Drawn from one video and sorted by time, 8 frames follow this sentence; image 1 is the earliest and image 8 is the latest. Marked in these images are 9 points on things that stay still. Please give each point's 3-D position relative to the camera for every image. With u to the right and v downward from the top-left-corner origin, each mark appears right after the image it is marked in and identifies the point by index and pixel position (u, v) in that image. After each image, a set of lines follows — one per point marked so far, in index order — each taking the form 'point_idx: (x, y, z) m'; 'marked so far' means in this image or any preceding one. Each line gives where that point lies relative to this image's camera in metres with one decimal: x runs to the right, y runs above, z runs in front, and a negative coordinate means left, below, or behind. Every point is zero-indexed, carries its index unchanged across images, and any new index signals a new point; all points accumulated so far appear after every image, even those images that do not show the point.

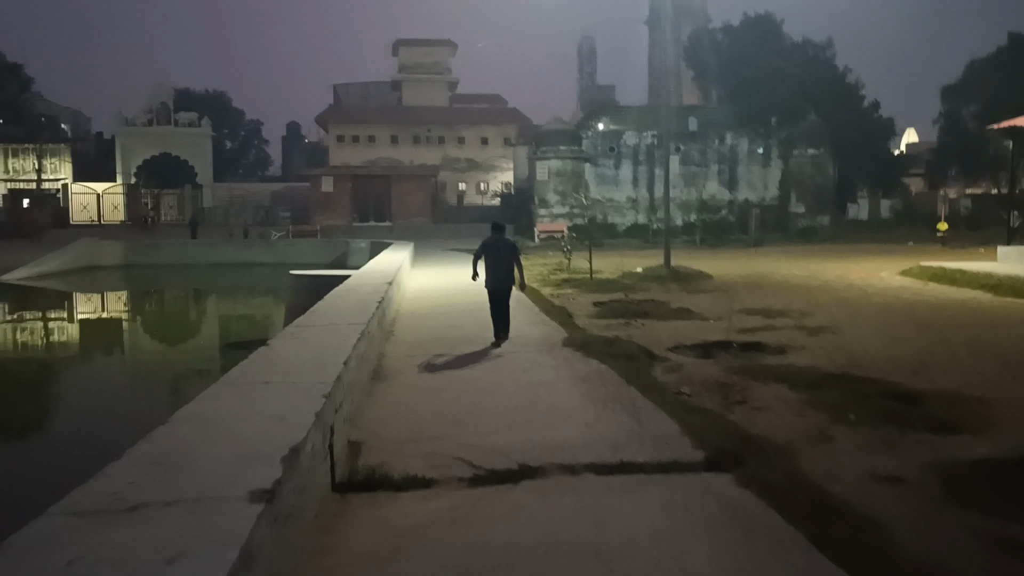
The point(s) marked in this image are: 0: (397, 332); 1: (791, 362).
0: (-1.3, -0.5, +10.4) m
1: (+2.7, -0.7, +8.4) m
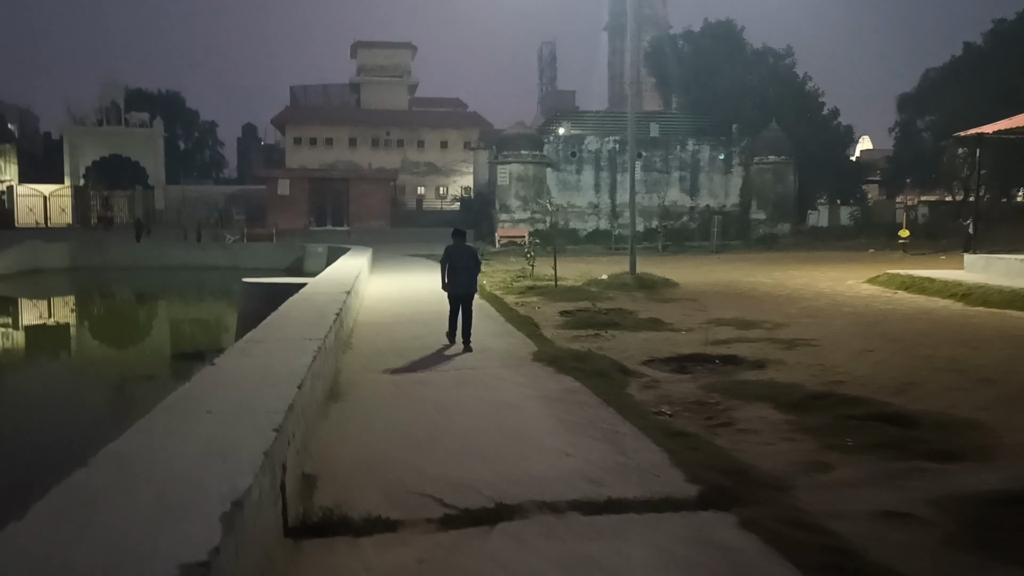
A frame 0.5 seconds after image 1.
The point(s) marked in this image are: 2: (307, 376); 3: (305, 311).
0: (-1.7, -0.6, +9.8) m
1: (+2.4, -0.8, +8.1) m
2: (-1.3, -0.6, +5.6) m
3: (-2.2, -0.3, +9.2) m
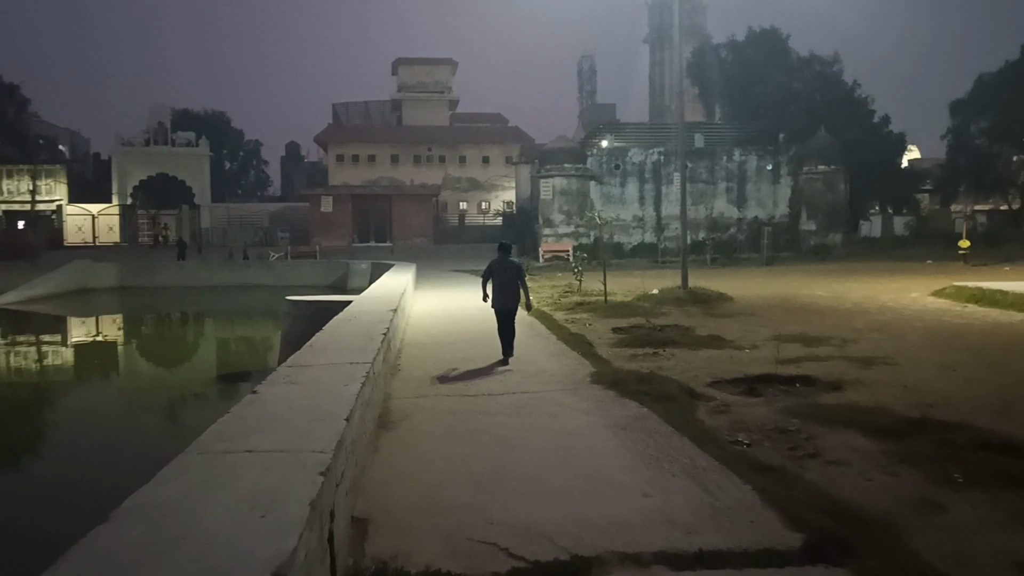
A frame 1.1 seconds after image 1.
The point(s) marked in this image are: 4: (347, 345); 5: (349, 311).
0: (-1.1, -0.8, +9.3) m
1: (+2.9, -1.0, +7.4) m
2: (-0.9, -0.7, +5.2) m
3: (-1.6, -0.4, +8.7) m
4: (-1.5, -0.5, +7.8) m
5: (-2.1, -0.3, +11.4) m
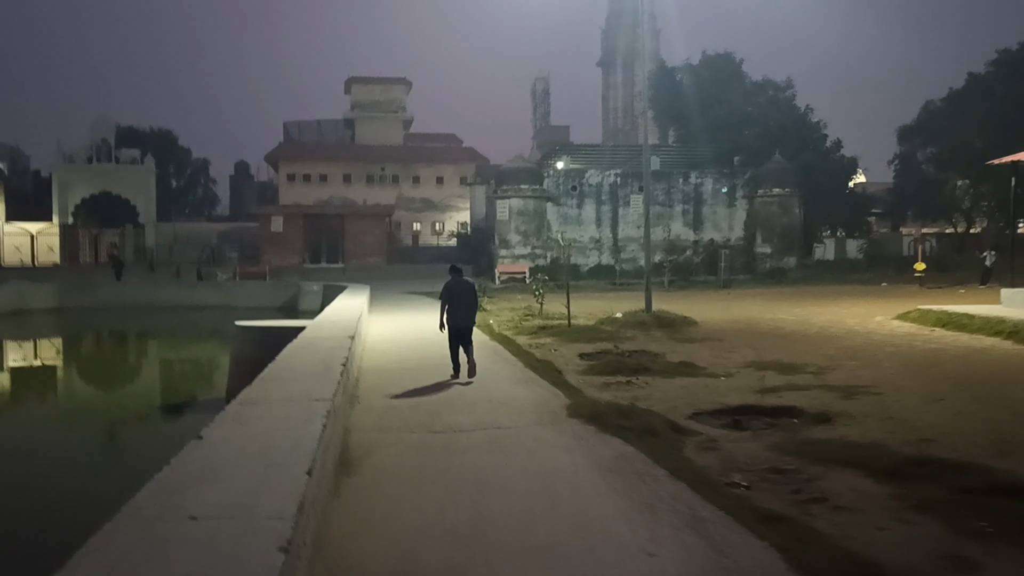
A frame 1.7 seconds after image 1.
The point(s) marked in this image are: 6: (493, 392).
0: (-1.5, -1.1, +8.7) m
1: (+2.6, -1.2, +7.0) m
2: (-1.0, -0.8, +4.6) m
3: (-1.9, -0.7, +8.1) m
4: (-1.7, -0.7, +7.1) m
5: (-2.6, -0.6, +10.7) m
6: (-0.2, -1.1, +8.8) m
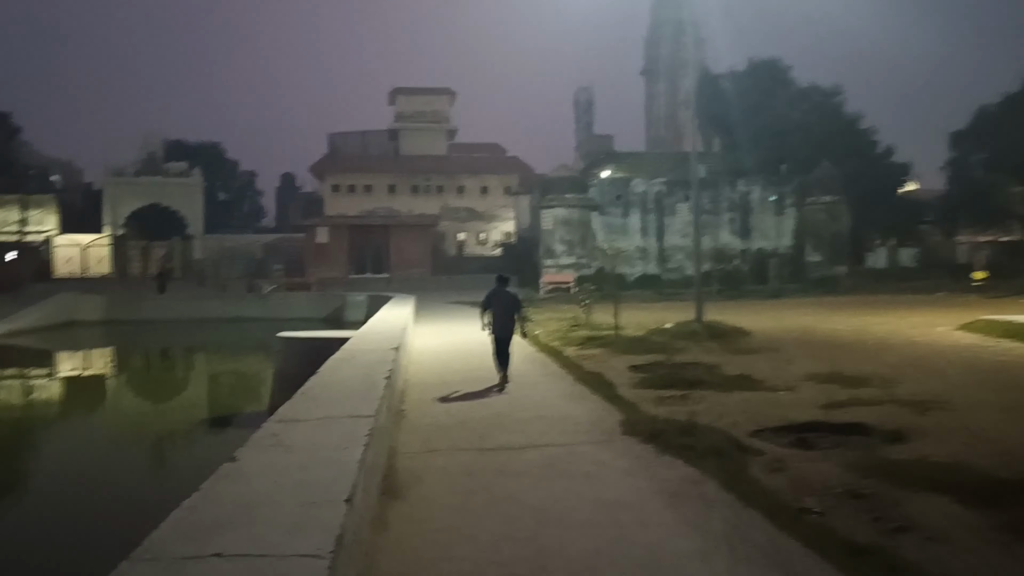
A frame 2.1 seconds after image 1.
0: (-1.0, -1.2, +8.4) m
1: (+3.0, -1.2, +6.5) m
2: (-0.7, -0.9, +4.2) m
3: (-1.5, -0.8, +7.8) m
4: (-1.3, -0.8, +6.8) m
5: (-2.0, -0.7, +10.5) m
6: (+0.3, -1.1, +8.4) m
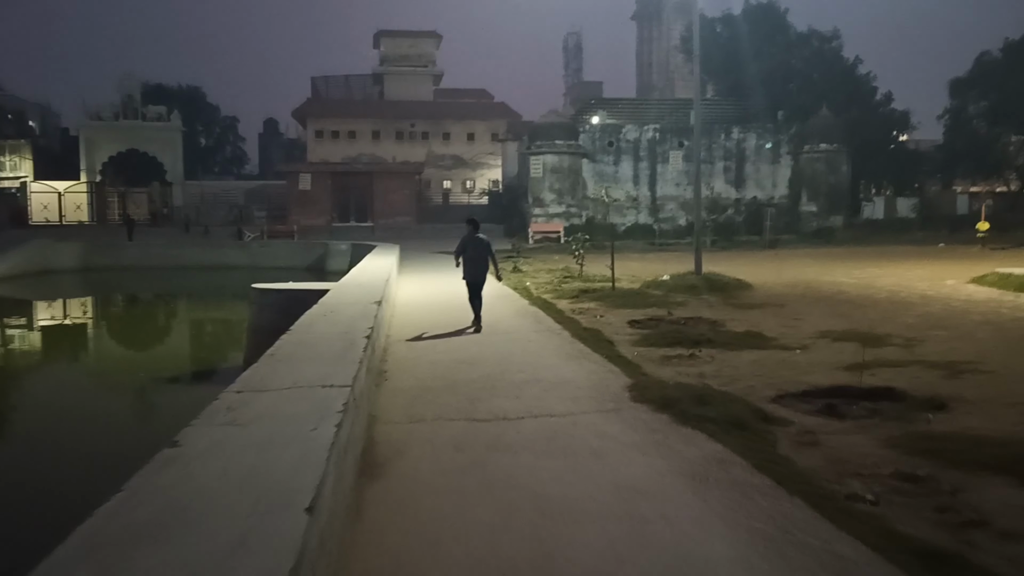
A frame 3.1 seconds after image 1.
0: (-1.0, -0.7, +7.6) m
1: (+3.0, -0.9, +5.8) m
2: (-0.7, -0.7, +3.4) m
3: (-1.5, -0.4, +7.0) m
4: (-1.3, -0.4, +6.0) m
5: (-2.1, -0.2, +9.6) m
6: (+0.2, -0.7, +7.7) m
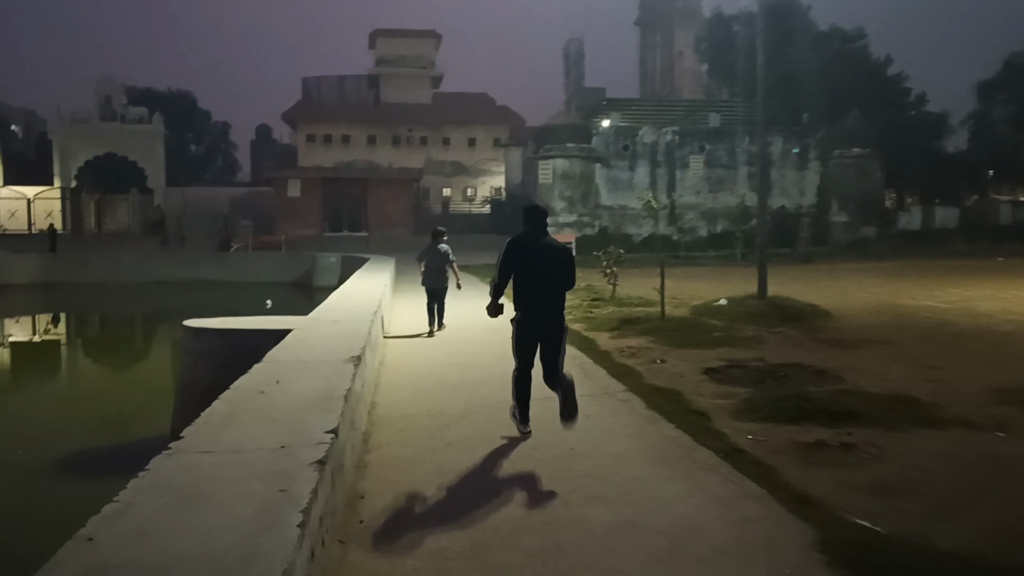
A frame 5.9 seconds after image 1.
0: (-0.7, -1.1, +4.4) m
1: (+3.4, -1.2, +2.6) m
2: (-0.4, -1.0, +0.3) m
3: (-1.2, -0.7, +3.8) m
4: (-1.0, -0.7, +2.8) m
5: (-1.7, -0.5, +6.5) m
6: (+0.6, -1.0, +4.5) m
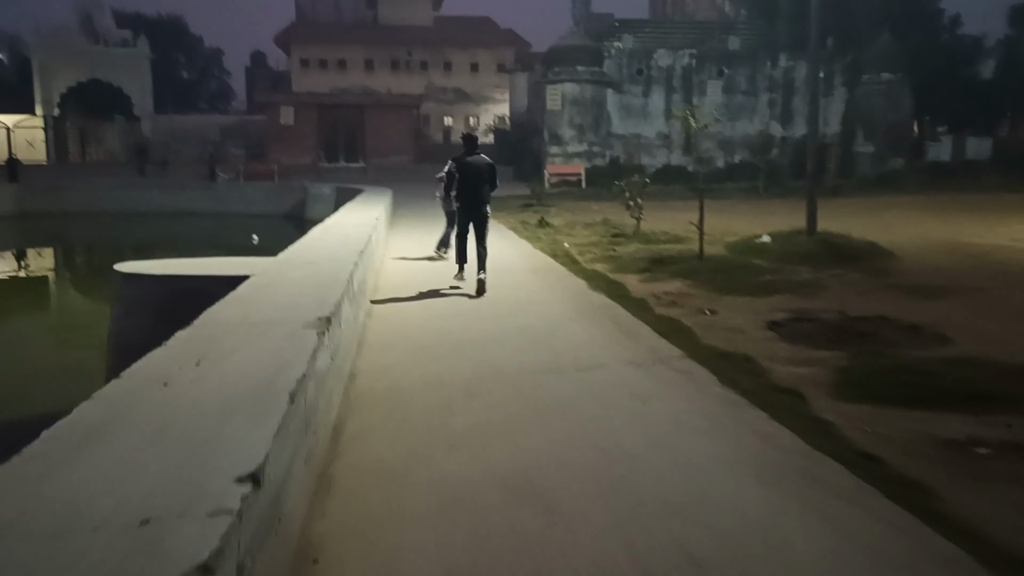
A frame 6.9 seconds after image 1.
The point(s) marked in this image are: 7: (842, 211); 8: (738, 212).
0: (-0.6, -0.8, +2.8) m
1: (+3.5, -1.2, +1.0) m
2: (-0.2, -1.1, -1.4) m
3: (-1.0, -0.5, +2.2) m
4: (-0.8, -0.6, +1.2) m
5: (-1.6, -0.1, +4.8) m
6: (+0.7, -0.8, +2.9) m
7: (+7.1, +1.7, +19.0) m
8: (+4.5, +1.5, +17.5) m
